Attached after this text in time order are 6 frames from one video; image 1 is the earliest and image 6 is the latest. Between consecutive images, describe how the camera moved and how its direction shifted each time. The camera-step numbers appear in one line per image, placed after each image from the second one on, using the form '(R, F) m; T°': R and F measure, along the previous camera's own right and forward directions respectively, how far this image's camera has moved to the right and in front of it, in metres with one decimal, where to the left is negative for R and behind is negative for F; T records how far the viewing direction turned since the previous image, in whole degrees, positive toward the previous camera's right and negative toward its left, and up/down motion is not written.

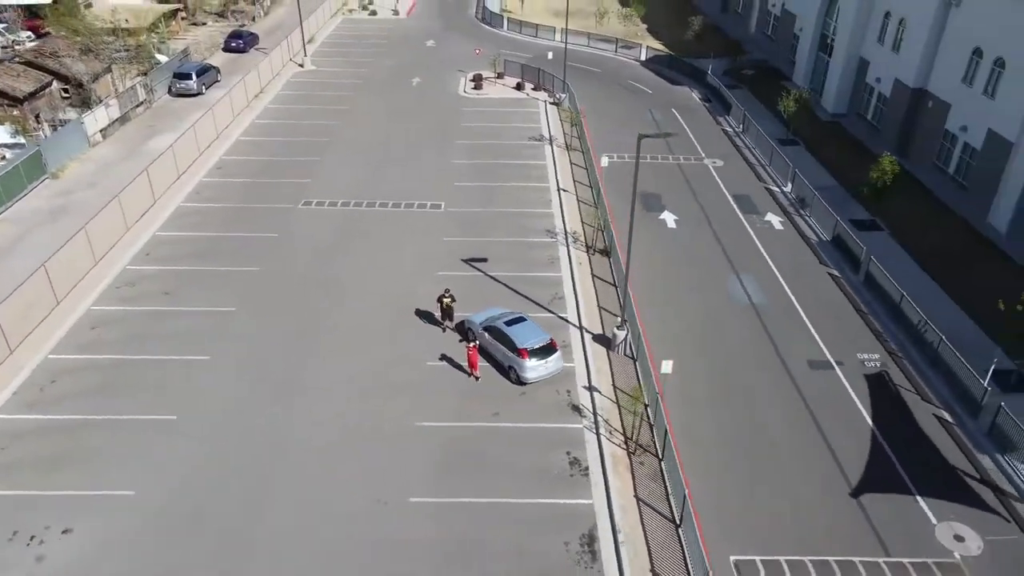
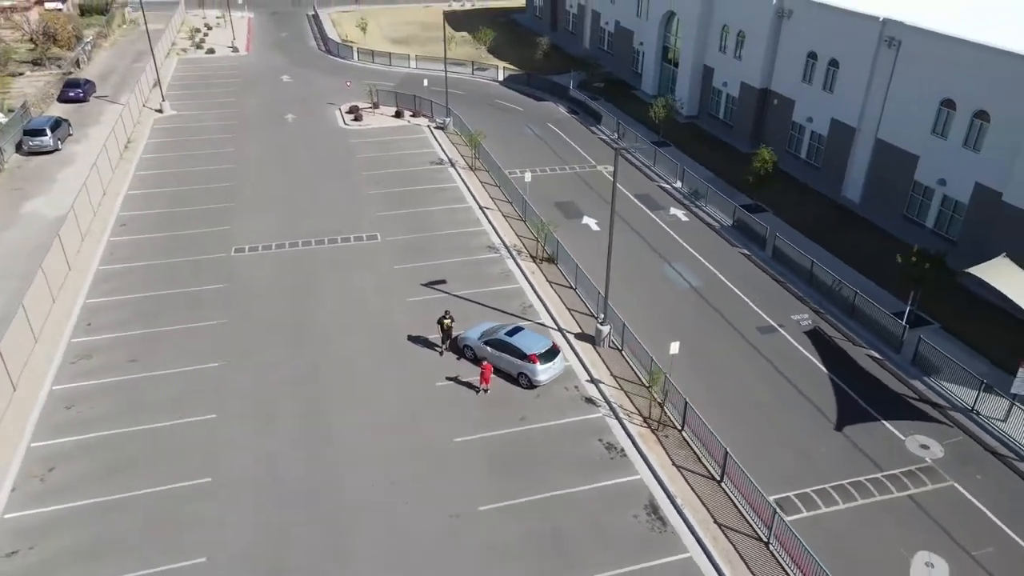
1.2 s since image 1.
(-5.4, -0.9) m; +14°
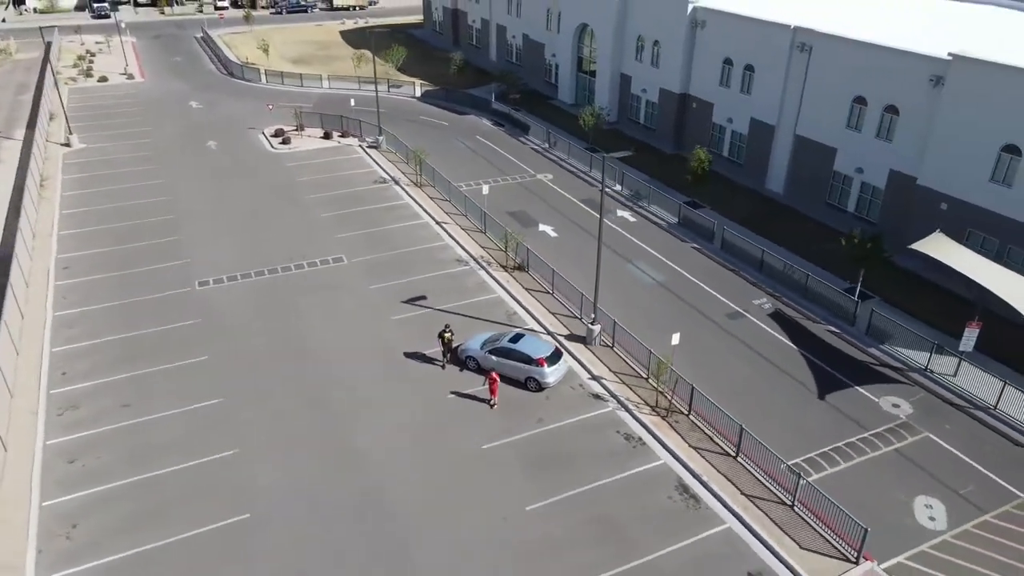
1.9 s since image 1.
(-3.6, -0.6) m; +9°
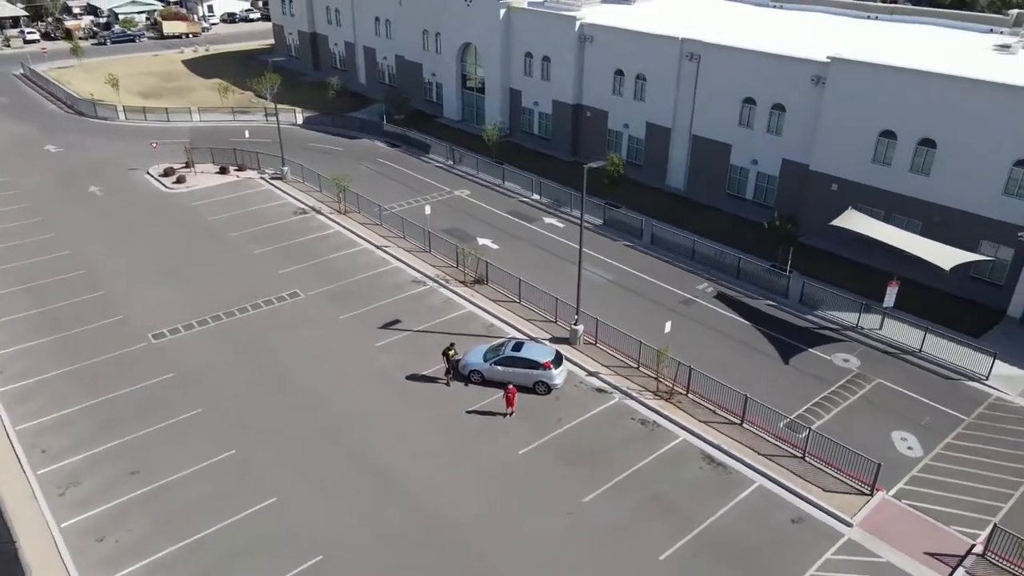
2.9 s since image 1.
(-5.4, -0.5) m; +13°
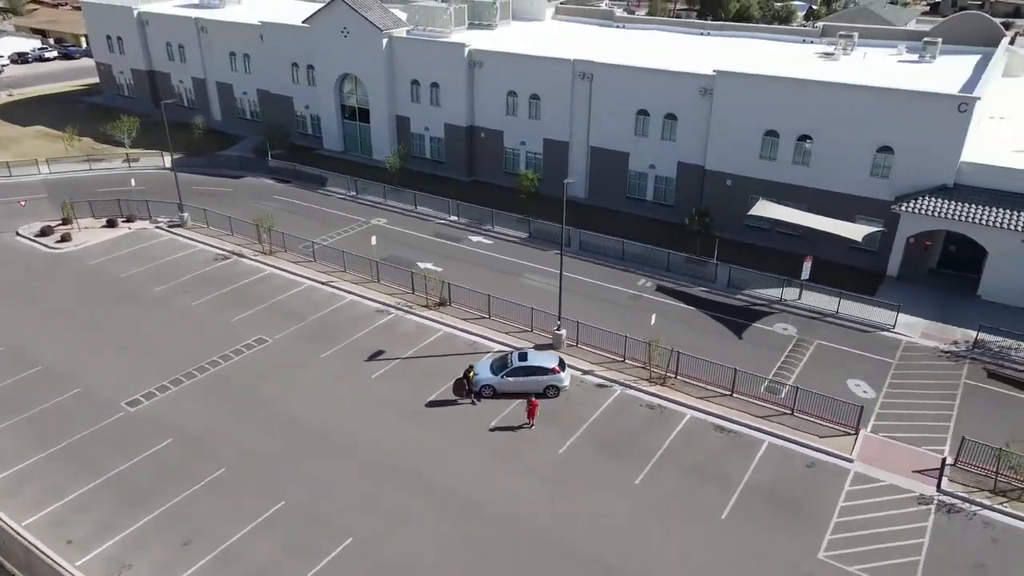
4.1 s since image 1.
(-6.5, -0.6) m; +14°
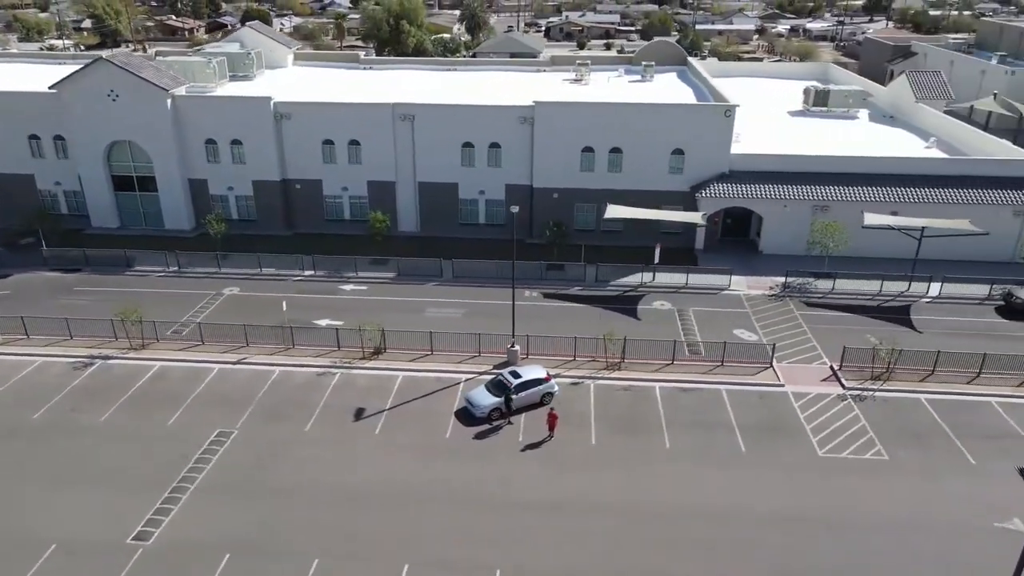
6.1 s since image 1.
(-11.9, +0.4) m; +26°
